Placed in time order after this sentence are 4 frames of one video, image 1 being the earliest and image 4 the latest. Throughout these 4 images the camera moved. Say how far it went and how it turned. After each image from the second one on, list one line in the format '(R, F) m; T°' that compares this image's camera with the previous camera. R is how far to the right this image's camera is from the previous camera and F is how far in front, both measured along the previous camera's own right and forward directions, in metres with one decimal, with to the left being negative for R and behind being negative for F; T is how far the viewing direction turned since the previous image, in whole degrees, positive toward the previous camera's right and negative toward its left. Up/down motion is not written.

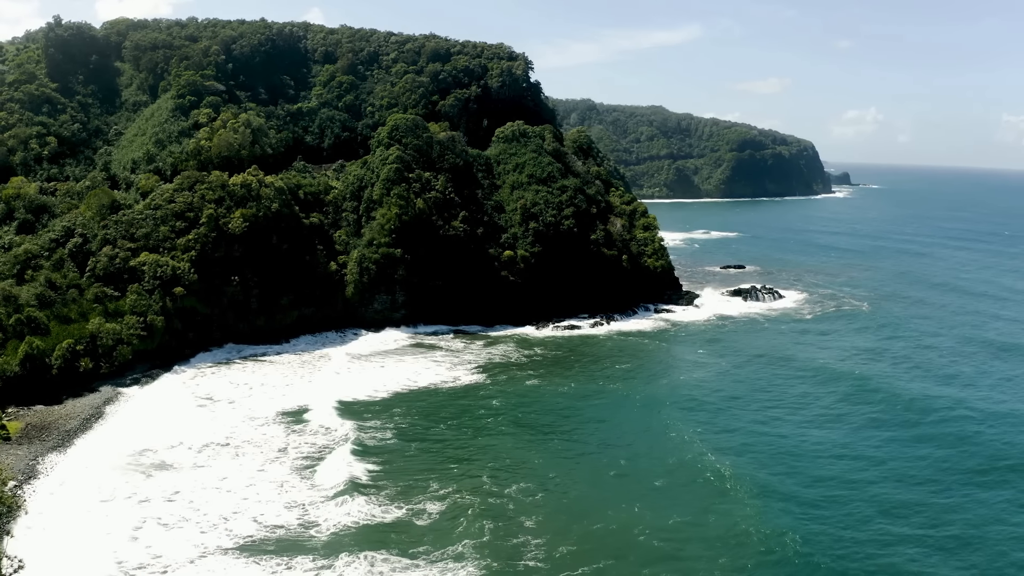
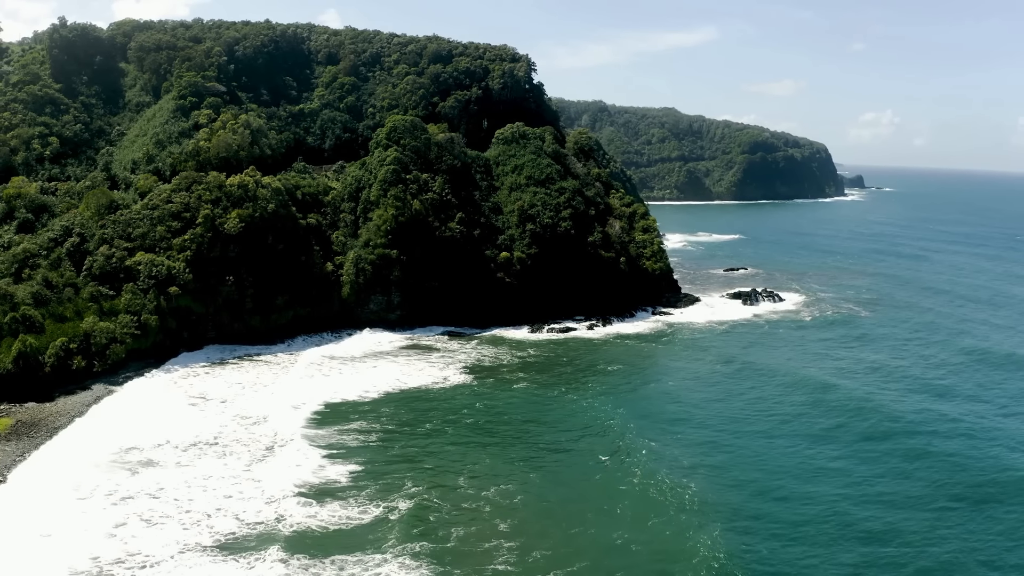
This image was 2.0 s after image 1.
(+1.1, -0.2) m; -1°
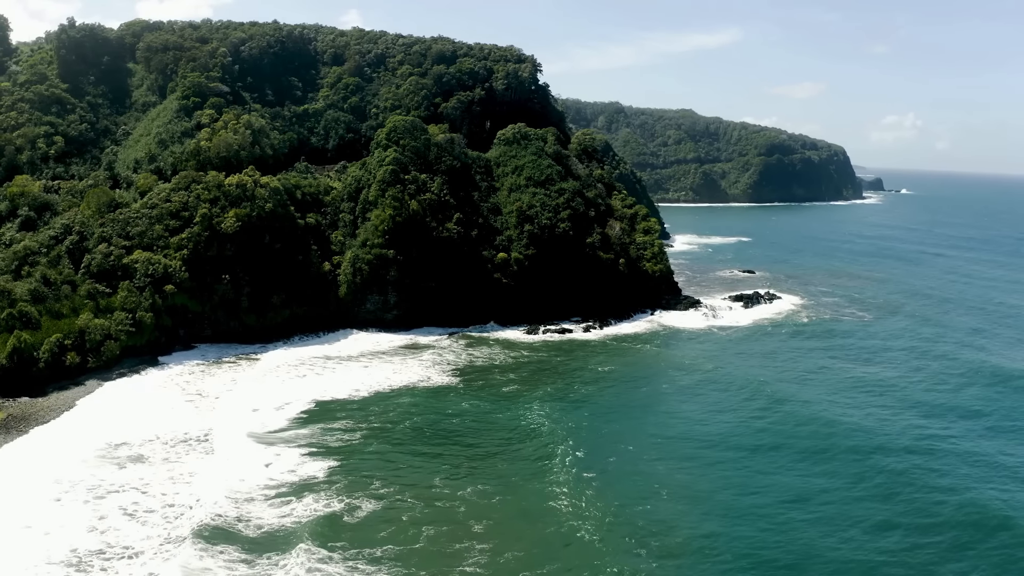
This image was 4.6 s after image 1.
(+1.4, -0.2) m; -1°
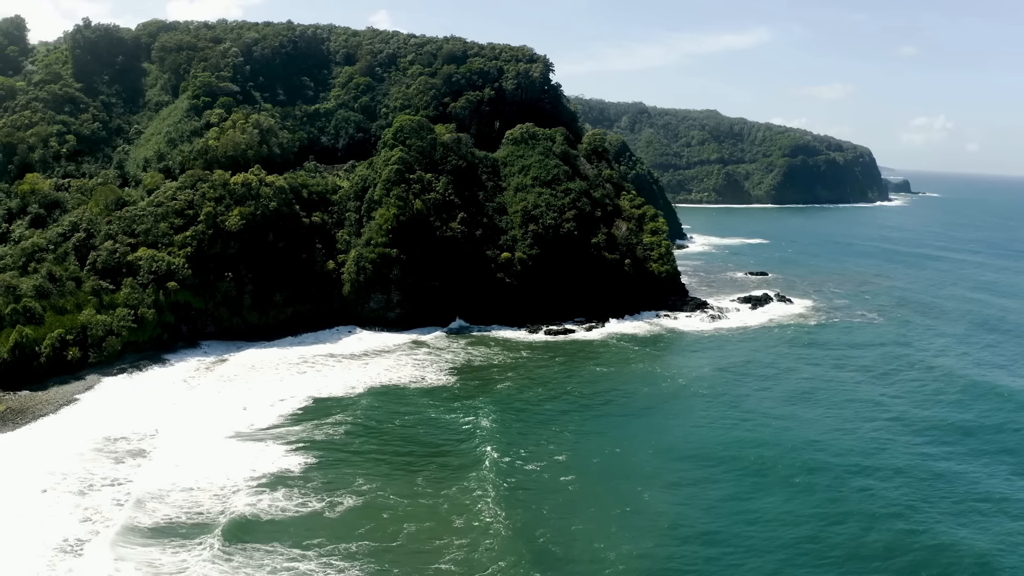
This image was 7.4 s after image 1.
(+1.3, +0.1) m; -2°
